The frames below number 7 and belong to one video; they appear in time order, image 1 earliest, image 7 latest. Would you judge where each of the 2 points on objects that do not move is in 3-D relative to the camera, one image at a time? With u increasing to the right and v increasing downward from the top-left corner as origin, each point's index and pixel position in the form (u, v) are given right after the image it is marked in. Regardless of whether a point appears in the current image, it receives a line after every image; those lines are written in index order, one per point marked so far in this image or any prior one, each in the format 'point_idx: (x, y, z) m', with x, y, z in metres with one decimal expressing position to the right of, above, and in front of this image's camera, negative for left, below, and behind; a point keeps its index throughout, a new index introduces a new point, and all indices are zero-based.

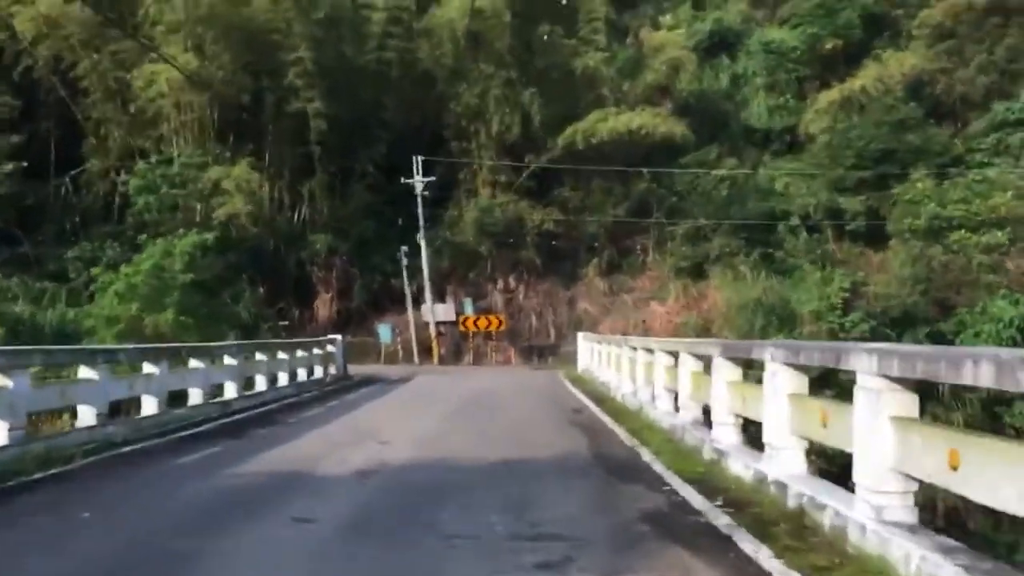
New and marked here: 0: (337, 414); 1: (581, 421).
0: (-1.7, -1.3, +18.5) m
1: (+0.6, -1.2, +16.2) m
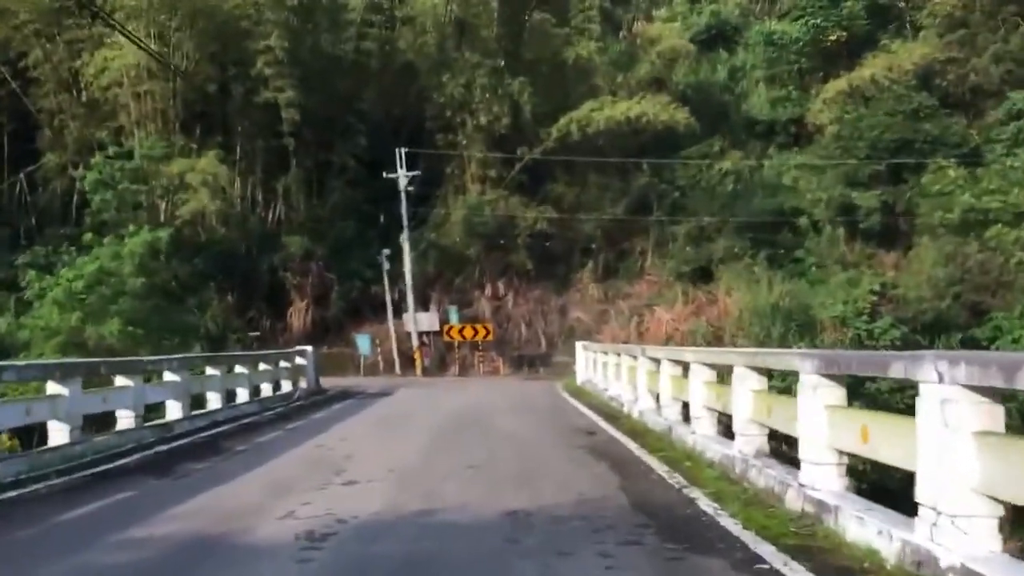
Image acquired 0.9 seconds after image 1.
0: (-1.8, -1.3, +15.3) m
1: (+0.6, -1.1, +13.0) m
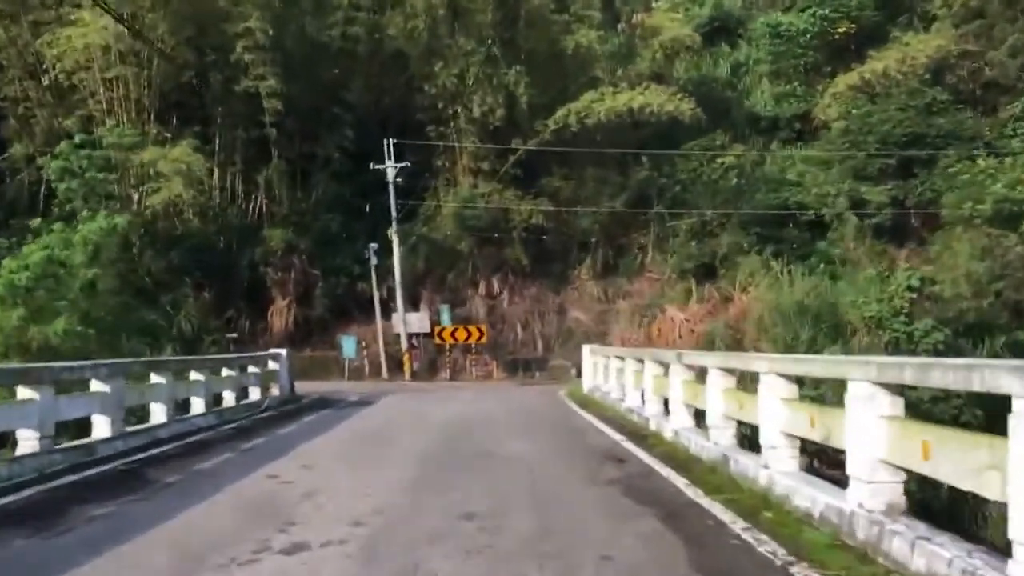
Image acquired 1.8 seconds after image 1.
0: (-1.7, -1.2, +12.3) m
1: (+0.7, -1.1, +10.0) m
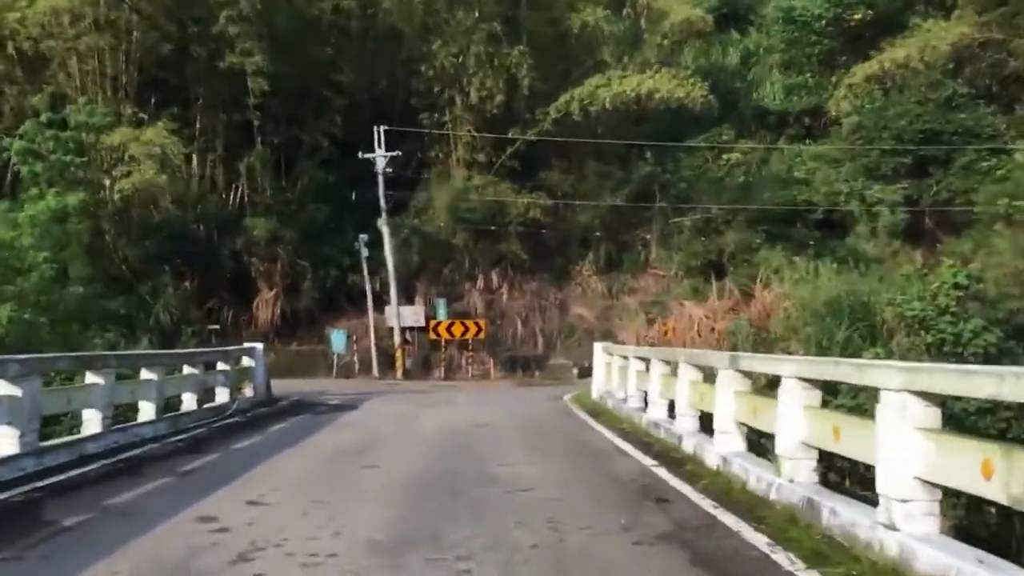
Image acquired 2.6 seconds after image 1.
0: (-1.7, -1.1, +9.5) m
1: (+0.7, -1.0, +7.3) m
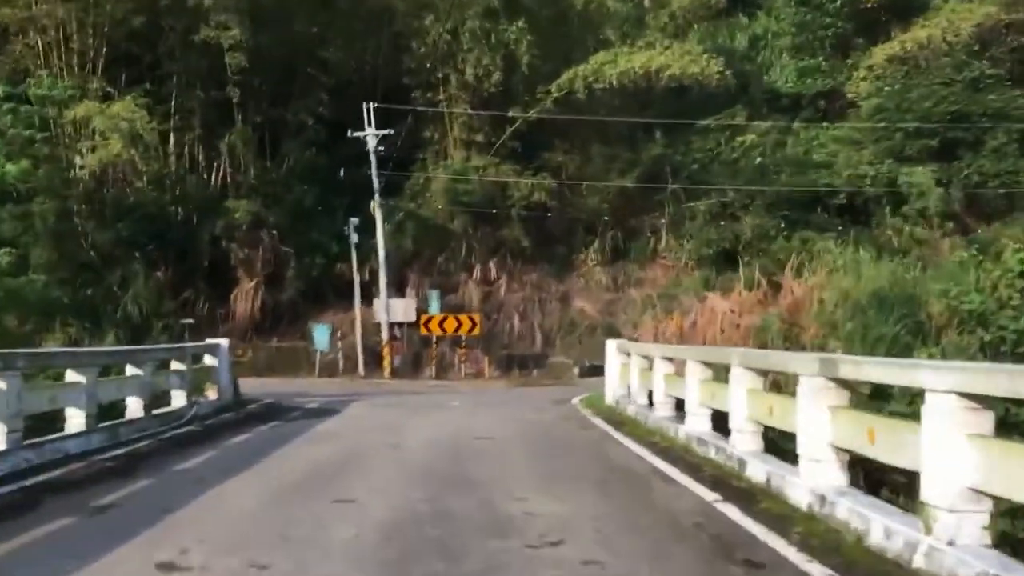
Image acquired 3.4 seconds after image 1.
0: (-1.6, -1.0, +6.8) m
1: (+0.8, -0.9, +4.5) m
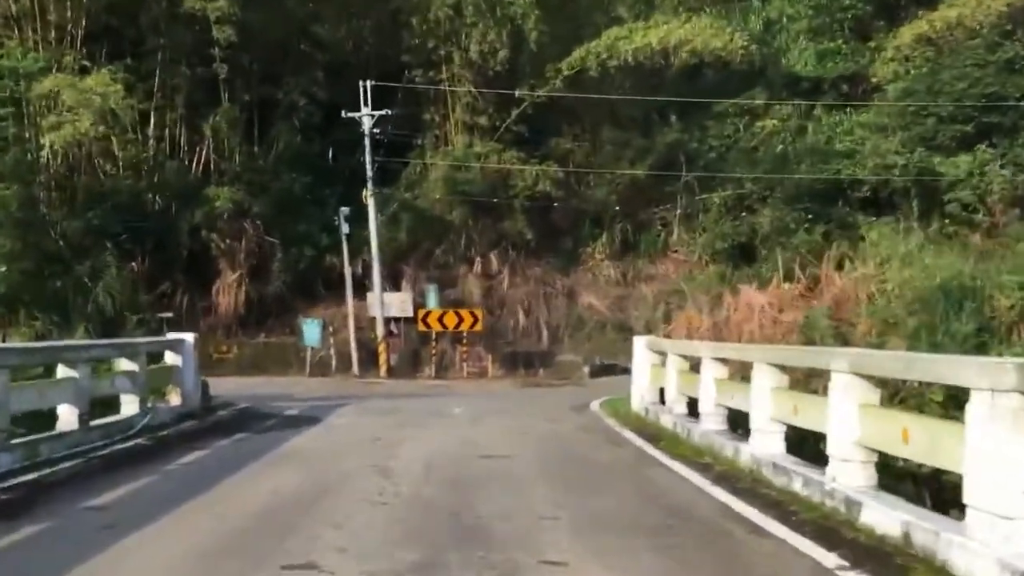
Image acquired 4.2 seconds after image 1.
0: (-1.5, -0.9, +4.1) m
1: (+0.9, -0.8, +1.8) m
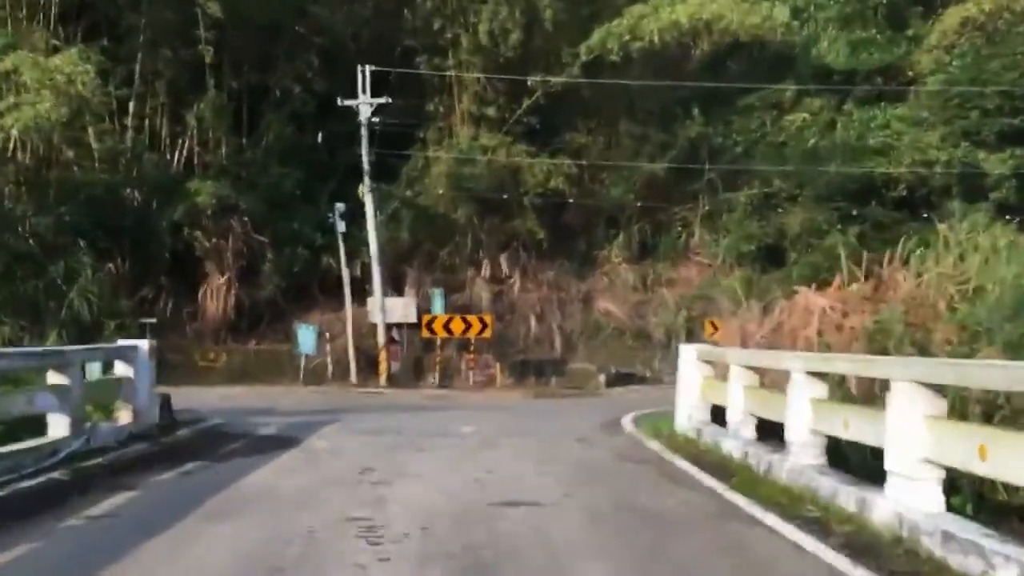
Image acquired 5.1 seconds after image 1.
0: (-1.3, -0.8, +1.0) m
1: (+1.1, -0.7, -1.3) m
